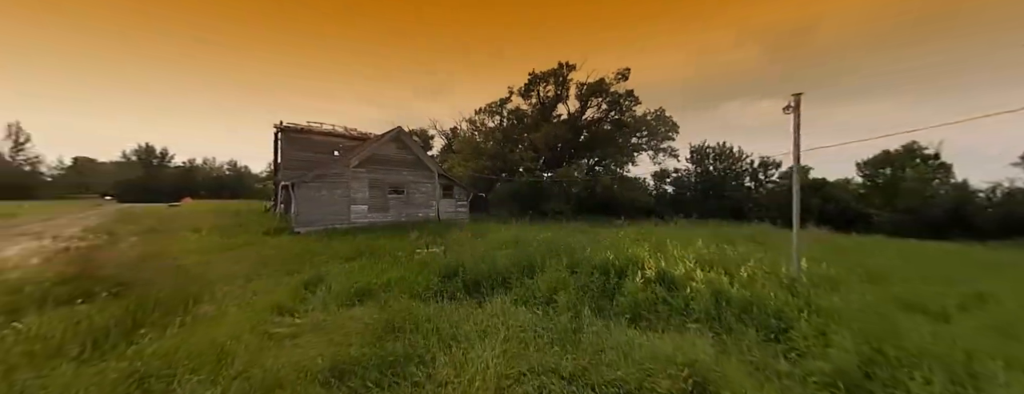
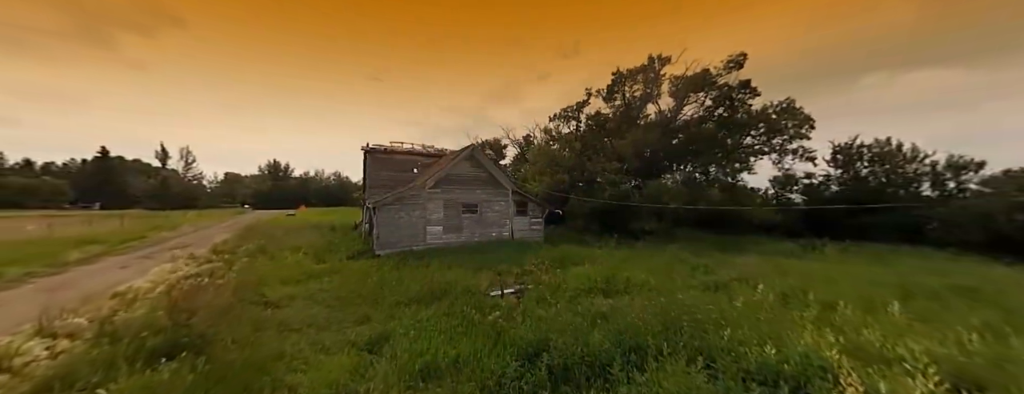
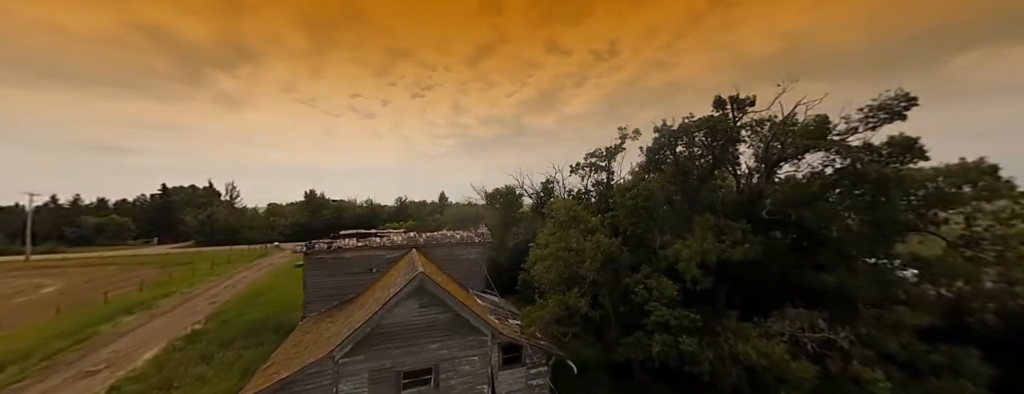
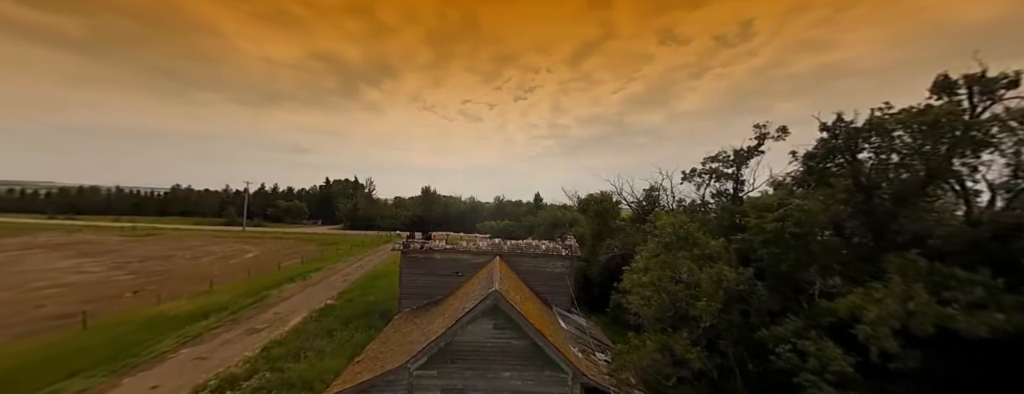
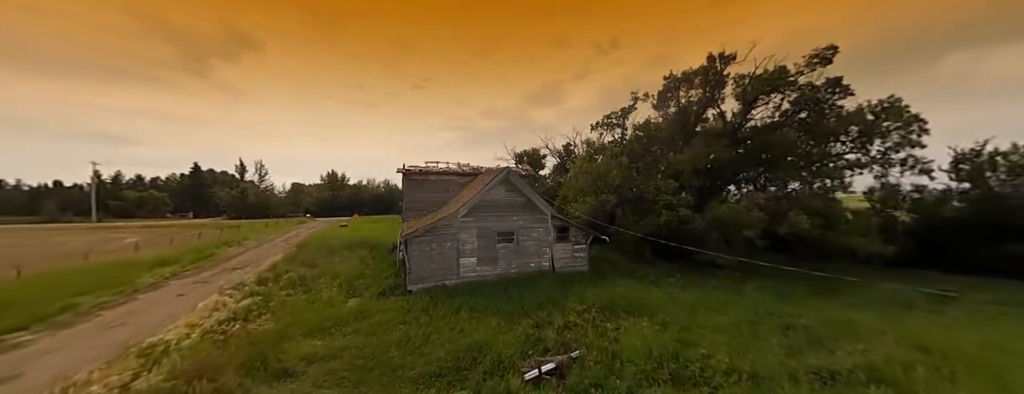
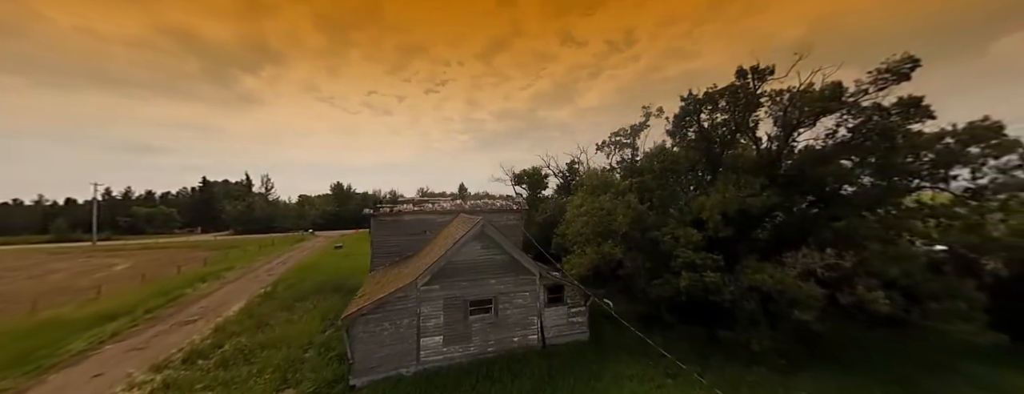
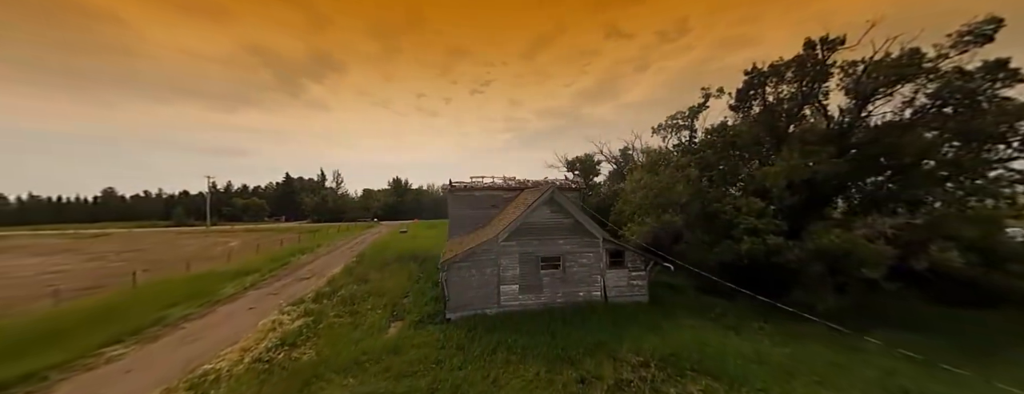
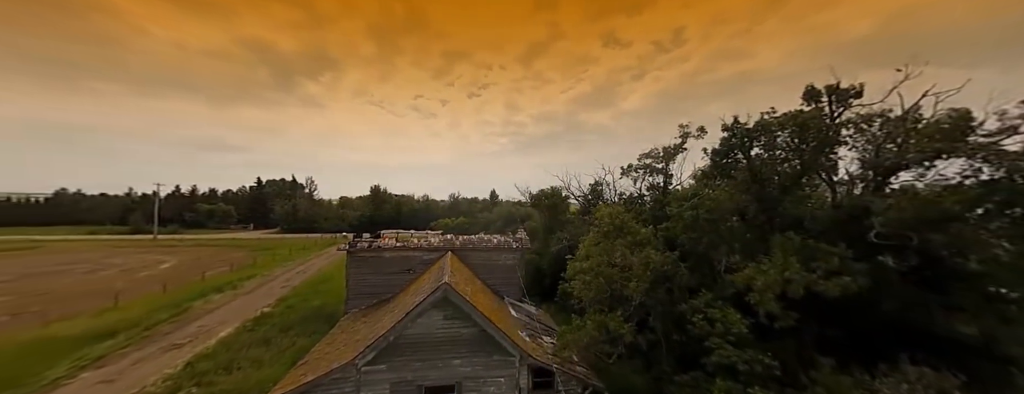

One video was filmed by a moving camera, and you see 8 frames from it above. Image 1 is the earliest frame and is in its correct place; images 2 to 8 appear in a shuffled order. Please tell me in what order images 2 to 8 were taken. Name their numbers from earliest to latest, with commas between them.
2, 5, 7, 6, 3, 8, 4
